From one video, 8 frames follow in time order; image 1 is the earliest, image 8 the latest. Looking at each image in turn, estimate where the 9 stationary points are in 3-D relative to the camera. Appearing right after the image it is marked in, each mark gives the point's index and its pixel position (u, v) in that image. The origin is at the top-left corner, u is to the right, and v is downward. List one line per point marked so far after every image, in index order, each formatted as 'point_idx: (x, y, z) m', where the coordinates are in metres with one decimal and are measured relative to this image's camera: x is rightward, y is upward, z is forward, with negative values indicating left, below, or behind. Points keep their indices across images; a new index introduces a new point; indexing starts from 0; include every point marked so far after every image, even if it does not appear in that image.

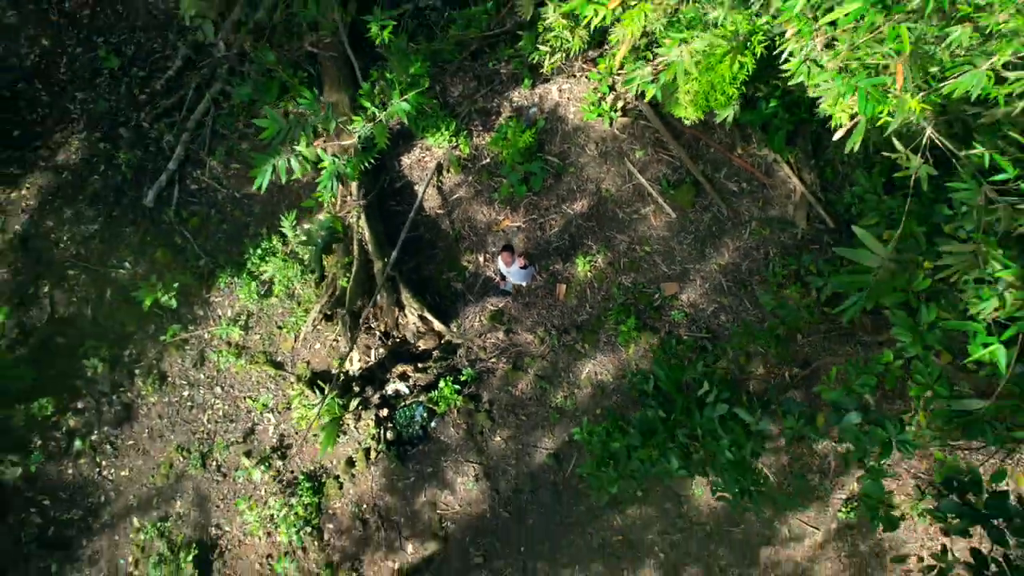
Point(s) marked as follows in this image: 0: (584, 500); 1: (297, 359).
0: (+0.5, -1.5, +4.3) m
1: (-1.7, -0.5, +4.7) m
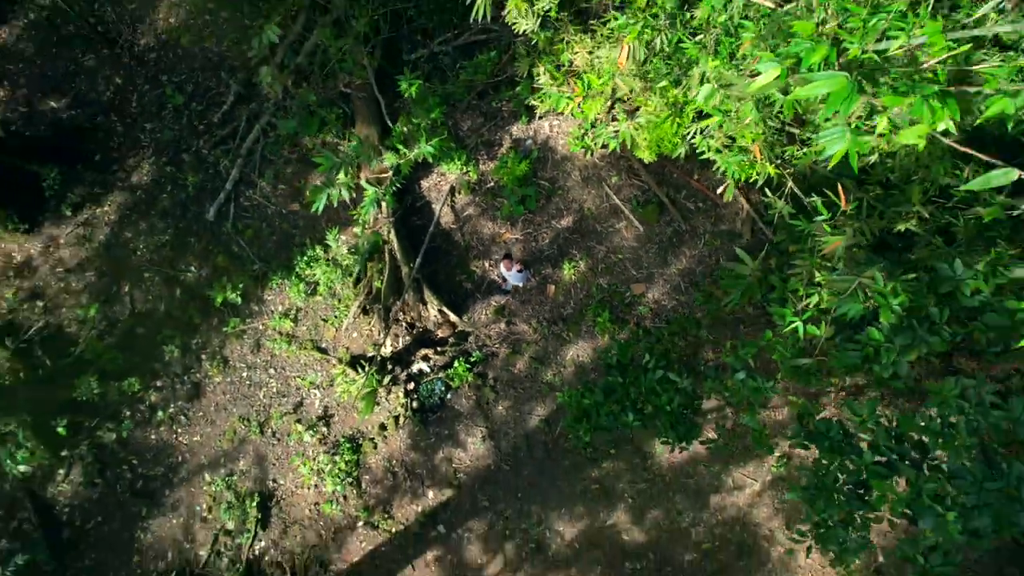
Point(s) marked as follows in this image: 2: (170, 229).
0: (+0.5, -1.5, +5.4) m
1: (-1.7, -0.5, +5.8) m
2: (-3.6, +0.6, +6.2) m
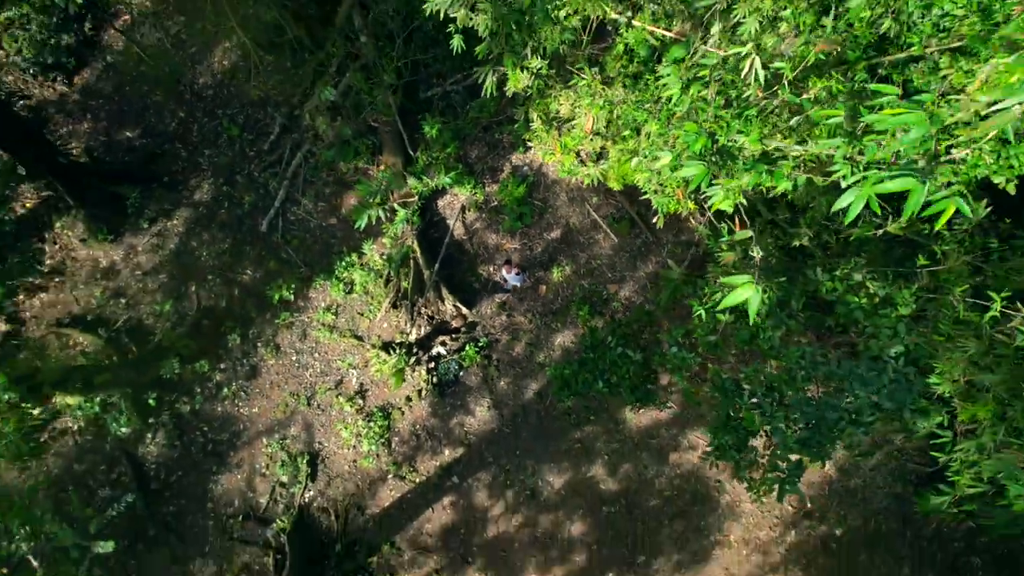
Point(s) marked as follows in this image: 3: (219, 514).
0: (+0.5, -1.5, +6.8) m
1: (-1.7, -0.5, +7.2) m
2: (-3.6, +0.6, +7.6) m
3: (-3.5, -2.7, +7.1) m
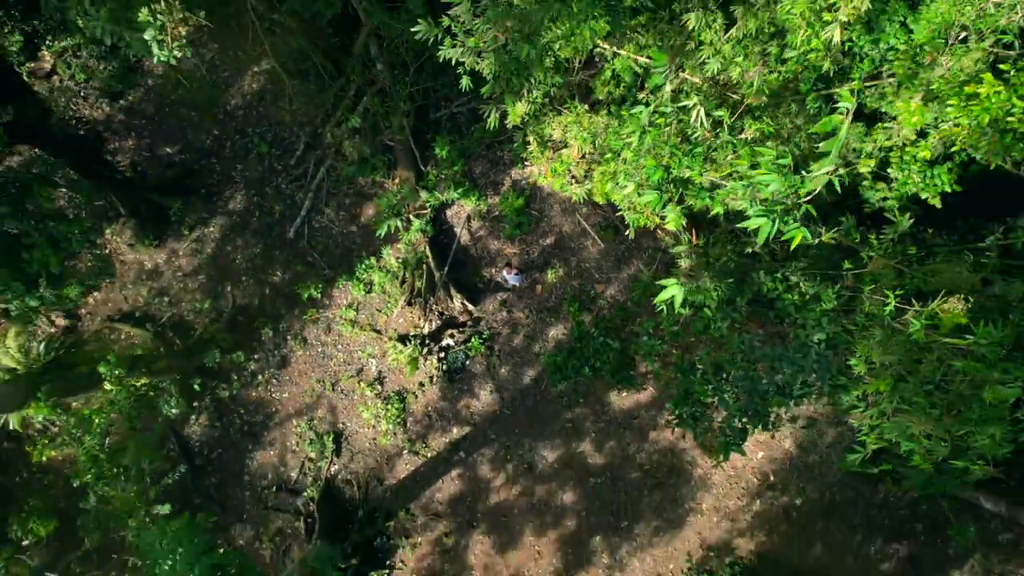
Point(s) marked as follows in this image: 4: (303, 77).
0: (+0.5, -1.5, +7.8) m
1: (-1.7, -0.5, +8.2) m
2: (-3.6, +0.7, +8.6) m
3: (-3.5, -2.7, +8.0) m
4: (-2.8, +2.9, +7.8) m
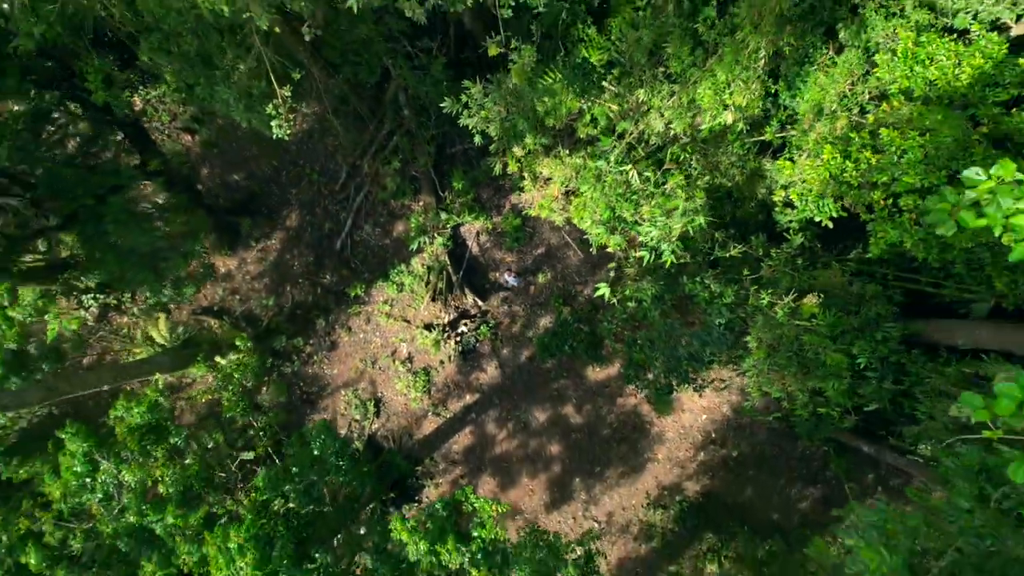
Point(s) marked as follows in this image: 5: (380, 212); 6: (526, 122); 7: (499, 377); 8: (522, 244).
0: (+0.5, -1.5, +10.1) m
1: (-1.7, -0.5, +10.5) m
2: (-3.7, +0.7, +10.9) m
3: (-3.5, -2.7, +10.4) m
4: (-2.9, +2.9, +10.1) m
5: (-2.4, +1.4, +11.0) m
6: (+0.2, +2.3, +8.4) m
7: (-0.2, -1.5, +10.2) m
8: (+0.2, +0.8, +10.4) m
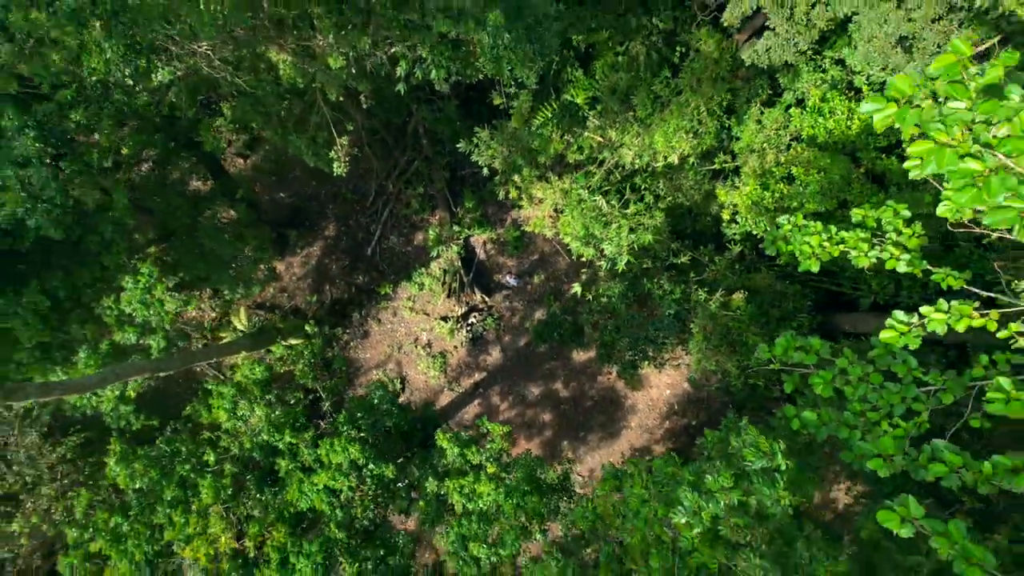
0: (+0.5, -1.5, +12.4) m
1: (-1.7, -0.5, +12.8) m
2: (-3.6, +0.7, +13.2) m
3: (-3.5, -2.6, +12.7) m
4: (-2.8, +2.9, +12.4) m
5: (-2.4, +1.4, +13.3) m
6: (+0.2, +2.3, +10.7) m
7: (-0.2, -1.5, +12.5) m
8: (+0.2, +0.8, +12.7) m
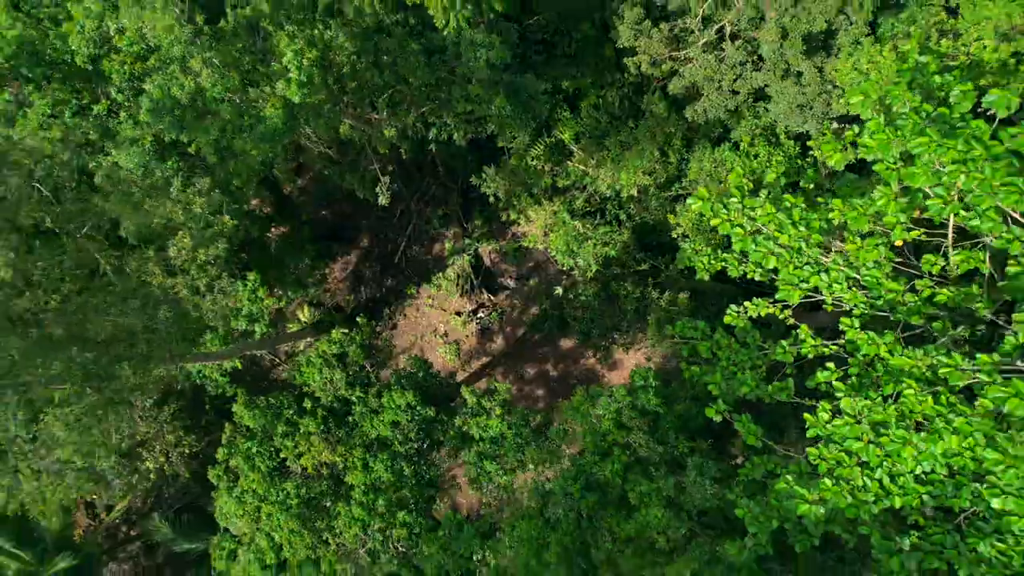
0: (+0.5, -1.5, +15.4) m
1: (-1.7, -0.5, +15.8) m
2: (-3.6, +0.6, +16.2) m
3: (-3.5, -2.7, +15.7) m
4: (-2.8, +2.9, +15.4) m
5: (-2.4, +1.4, +16.3) m
6: (+0.2, +2.3, +13.7) m
7: (-0.2, -1.5, +15.5) m
8: (+0.2, +0.8, +15.7) m
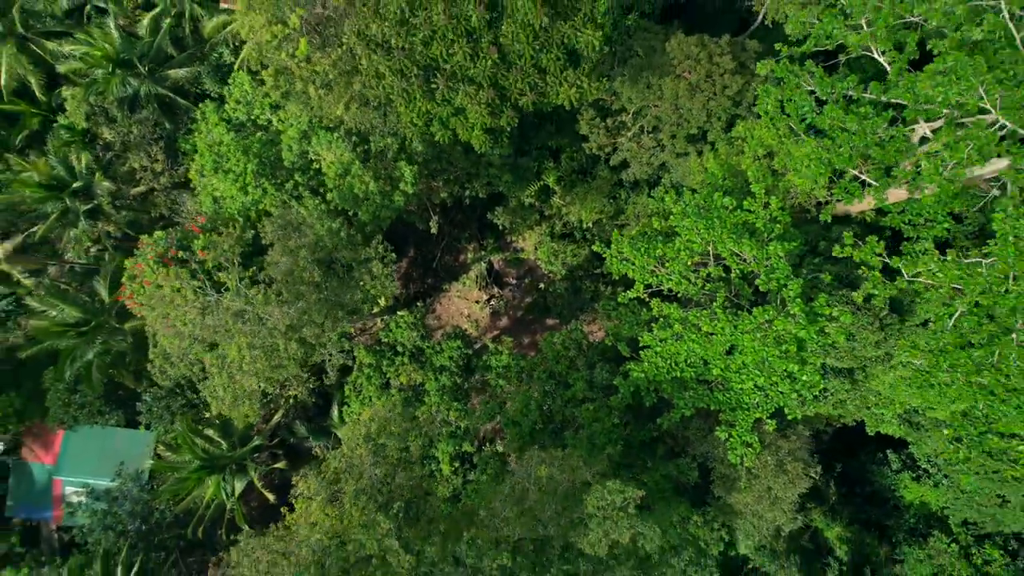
0: (+0.6, -1.4, +22.6) m
1: (-1.6, -0.4, +23.0) m
2: (-3.6, +0.8, +23.4) m
3: (-3.4, -2.5, +22.9) m
4: (-2.8, +3.0, +22.6) m
5: (-2.3, +1.5, +23.4) m
6: (+0.3, +2.4, +20.9) m
7: (-0.2, -1.4, +22.7) m
8: (+0.2, +0.9, +22.9) m
